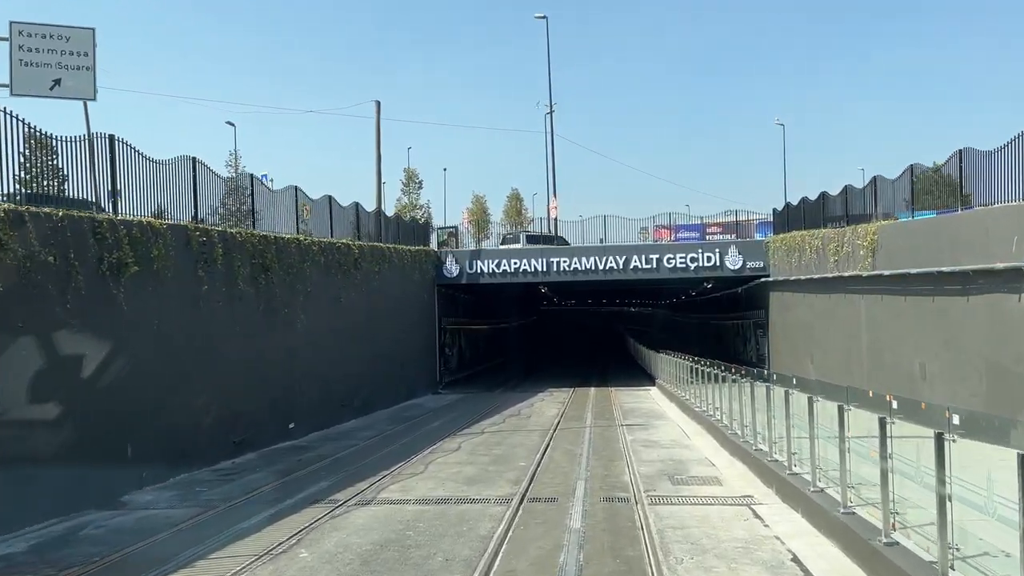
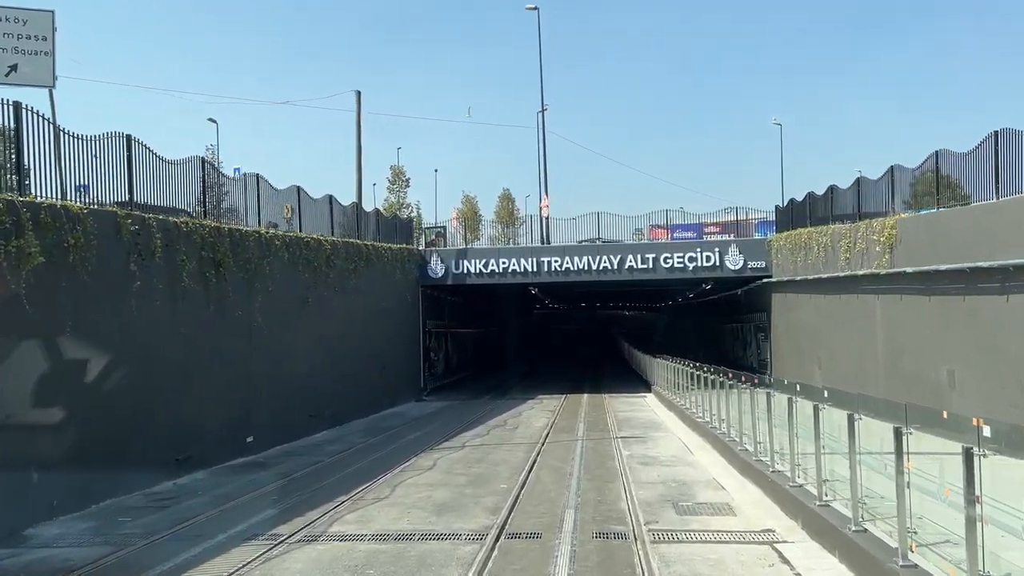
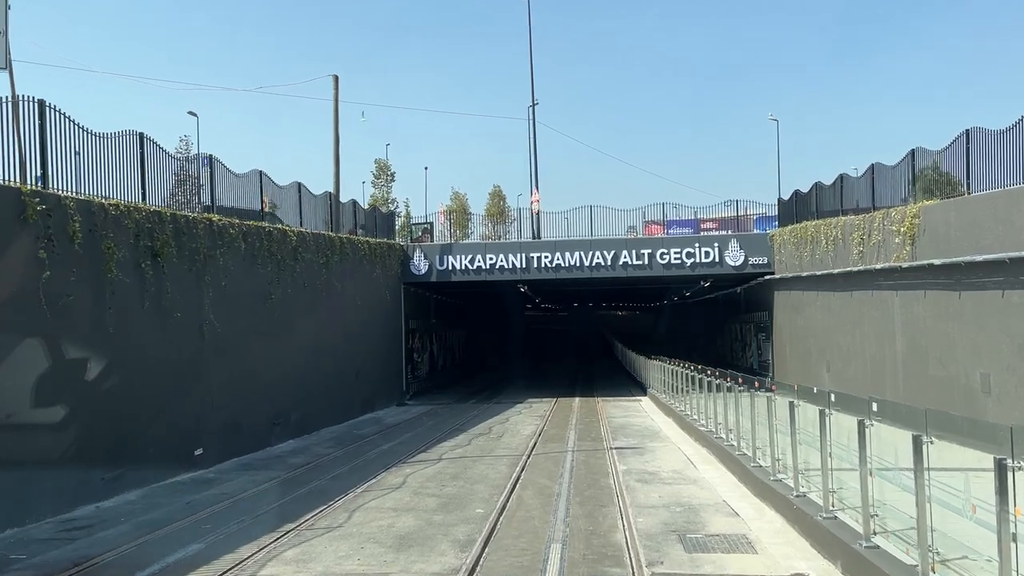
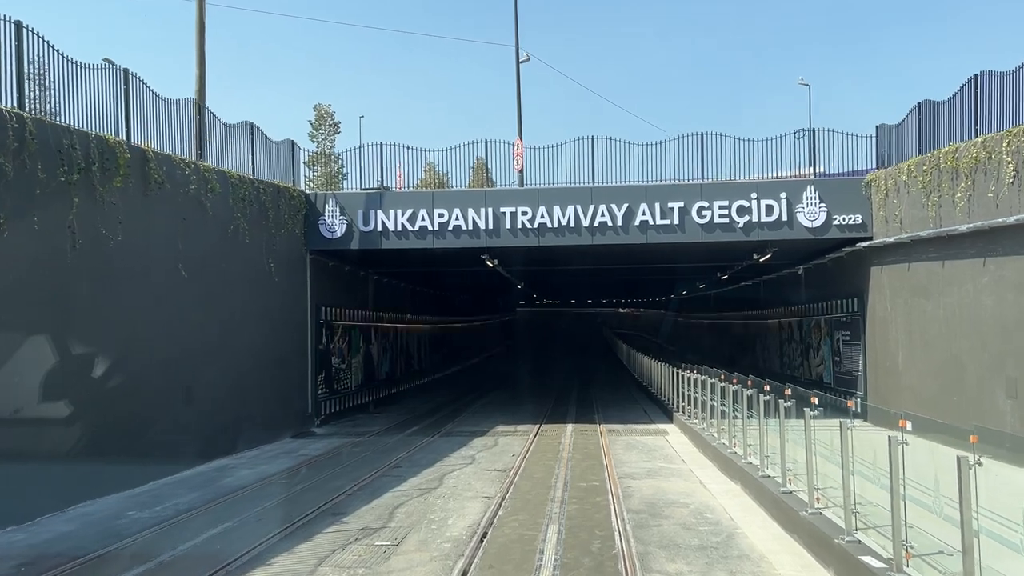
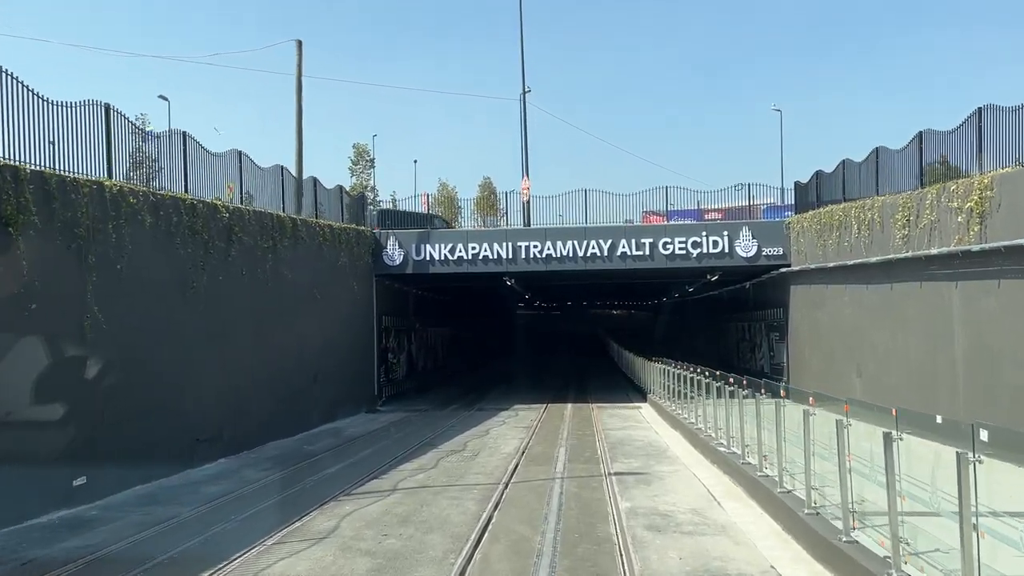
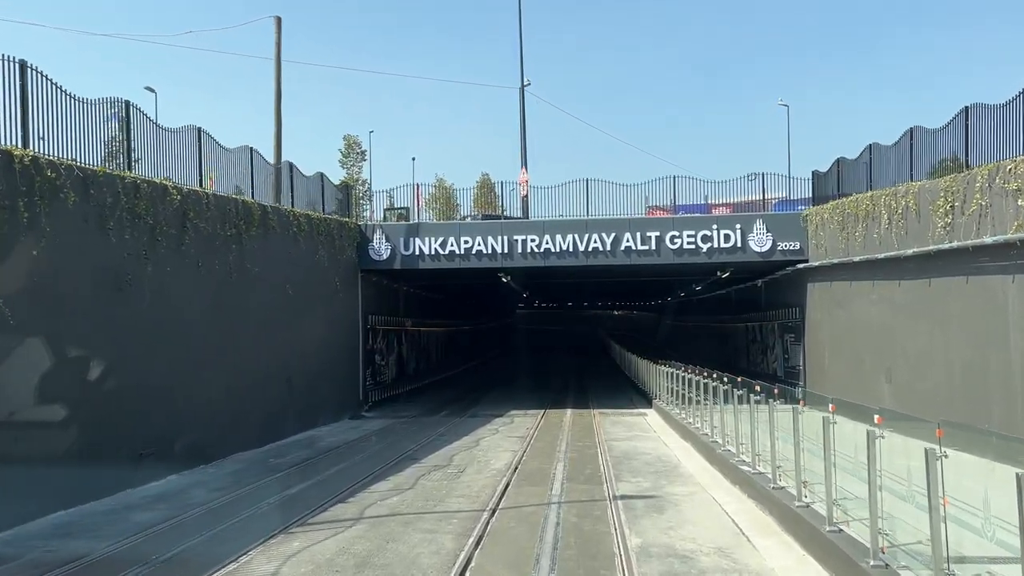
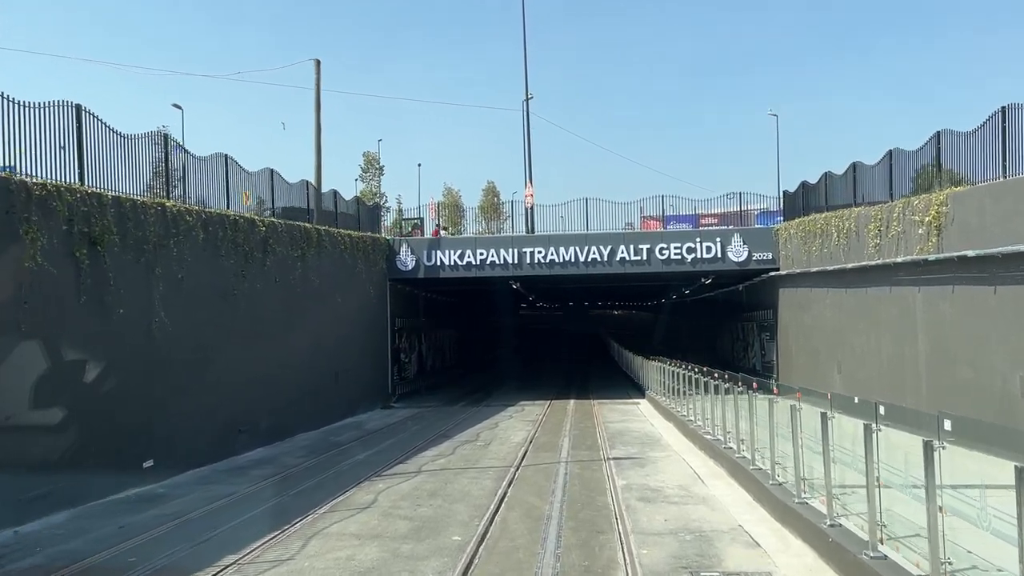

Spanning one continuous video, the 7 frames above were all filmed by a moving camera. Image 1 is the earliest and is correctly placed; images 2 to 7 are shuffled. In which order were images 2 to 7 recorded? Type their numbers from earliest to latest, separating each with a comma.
2, 3, 7, 5, 6, 4
